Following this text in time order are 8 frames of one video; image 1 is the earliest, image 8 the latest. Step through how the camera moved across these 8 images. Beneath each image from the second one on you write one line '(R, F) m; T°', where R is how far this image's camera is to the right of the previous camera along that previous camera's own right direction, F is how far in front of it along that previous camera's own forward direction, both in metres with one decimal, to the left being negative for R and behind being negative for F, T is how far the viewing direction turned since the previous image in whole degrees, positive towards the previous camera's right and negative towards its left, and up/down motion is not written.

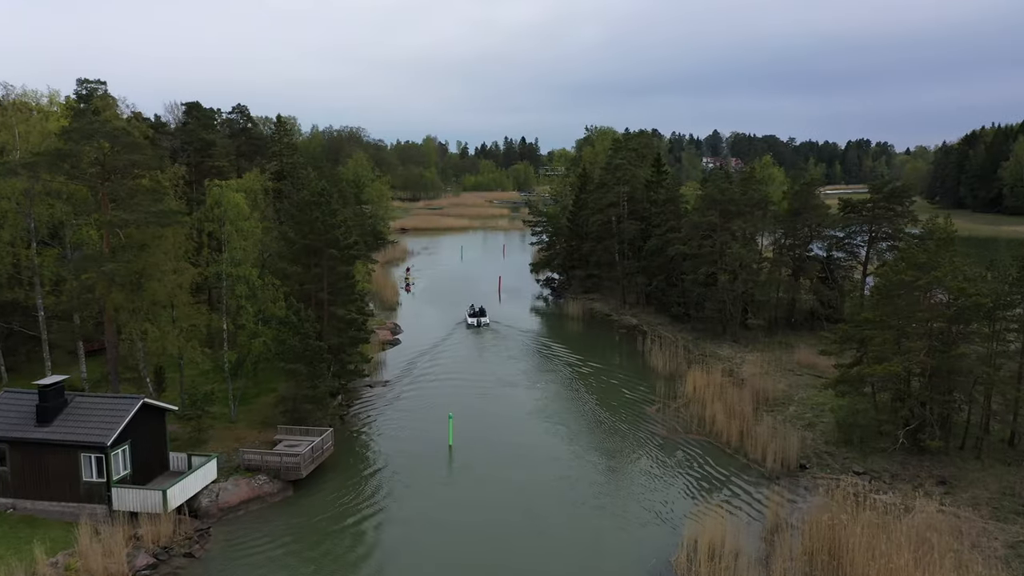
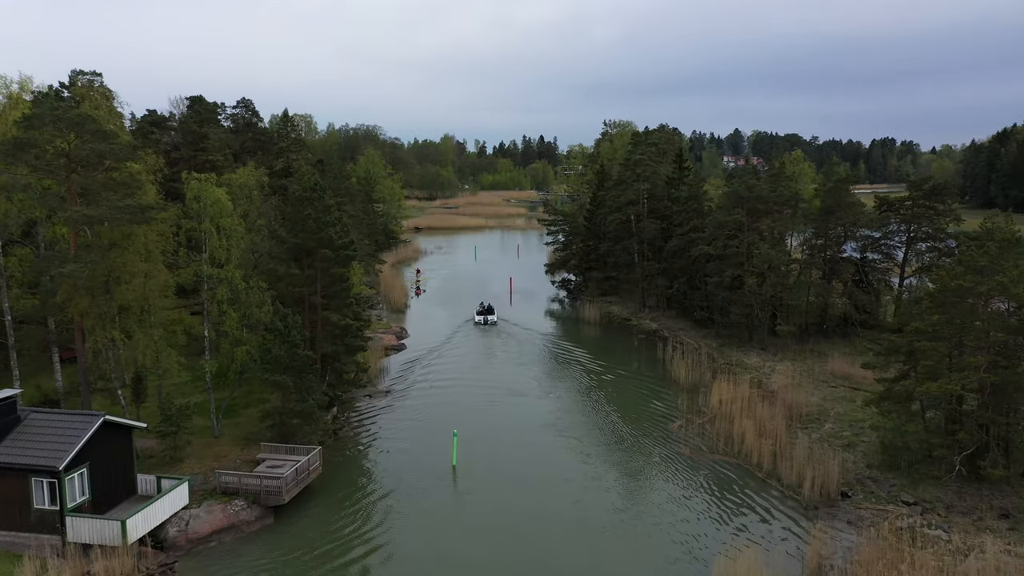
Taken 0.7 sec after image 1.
(+0.3, +2.6) m; -1°
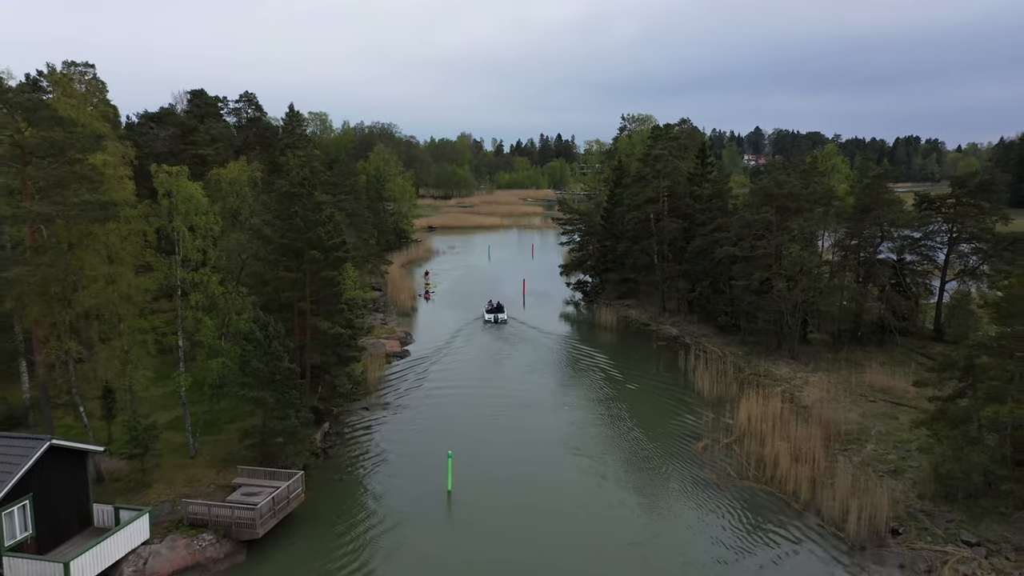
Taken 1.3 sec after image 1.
(+0.3, +2.7) m; -1°
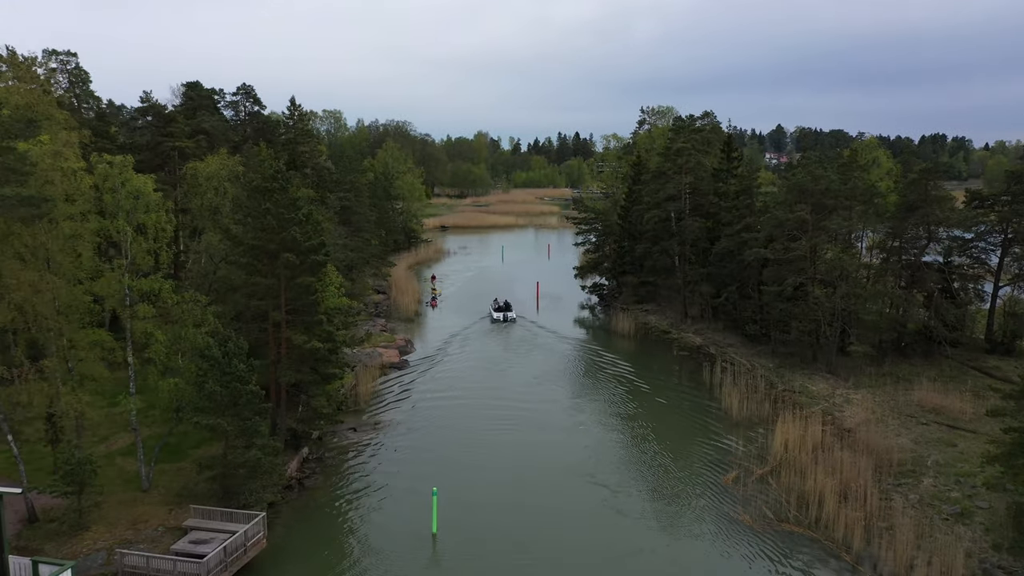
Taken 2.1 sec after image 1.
(+0.4, +3.3) m; -1°
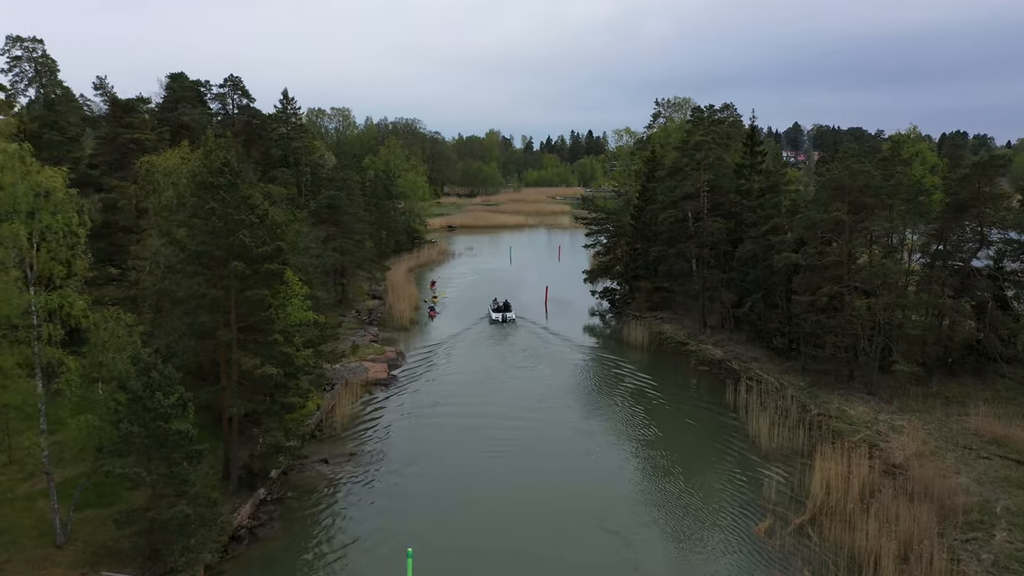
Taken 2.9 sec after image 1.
(+0.5, +3.6) m; -1°
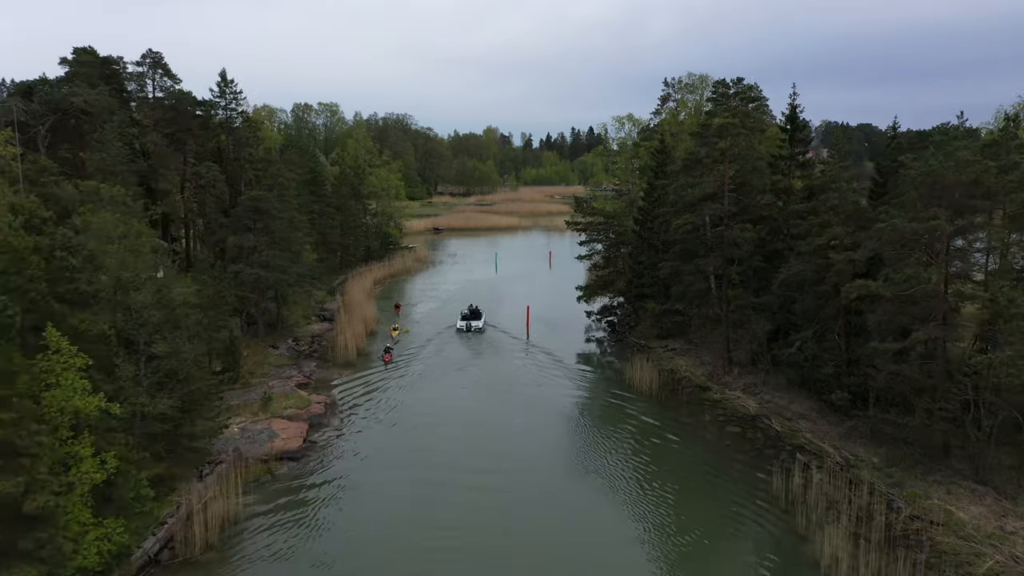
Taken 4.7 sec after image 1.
(+1.2, +9.0) m; 0°
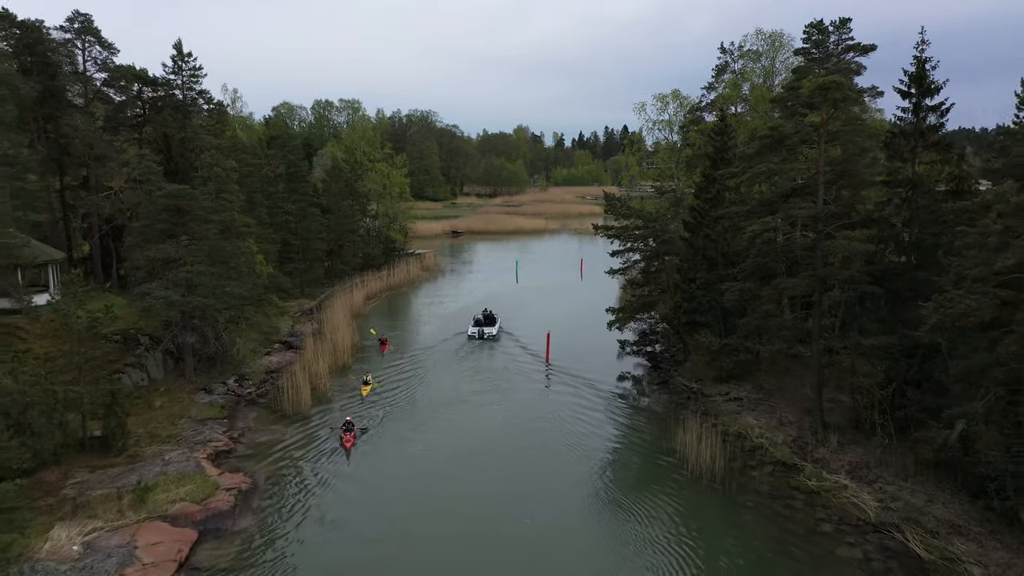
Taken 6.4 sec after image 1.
(+0.8, +9.0) m; -2°
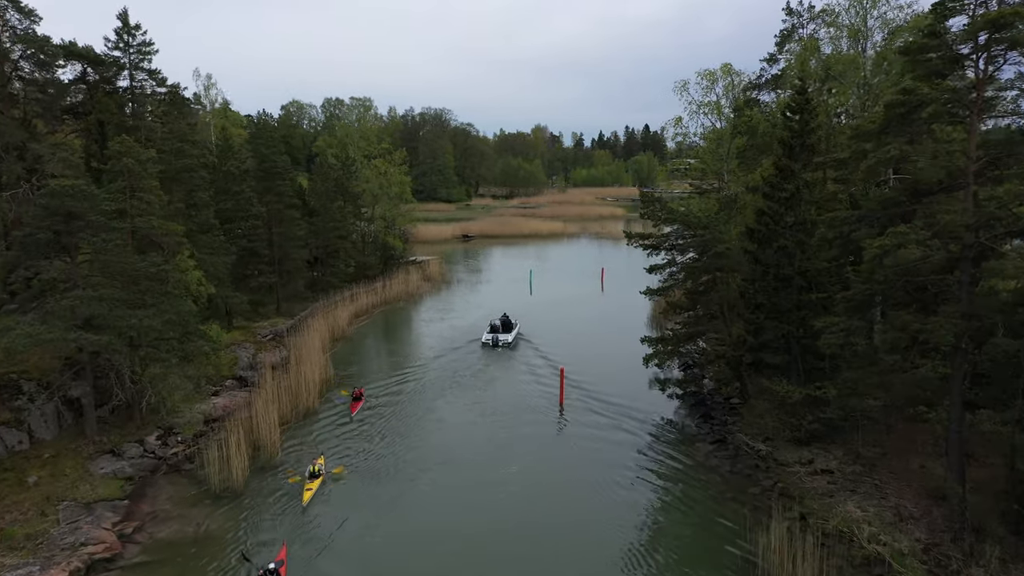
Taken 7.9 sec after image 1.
(+0.3, +6.9) m; -1°
